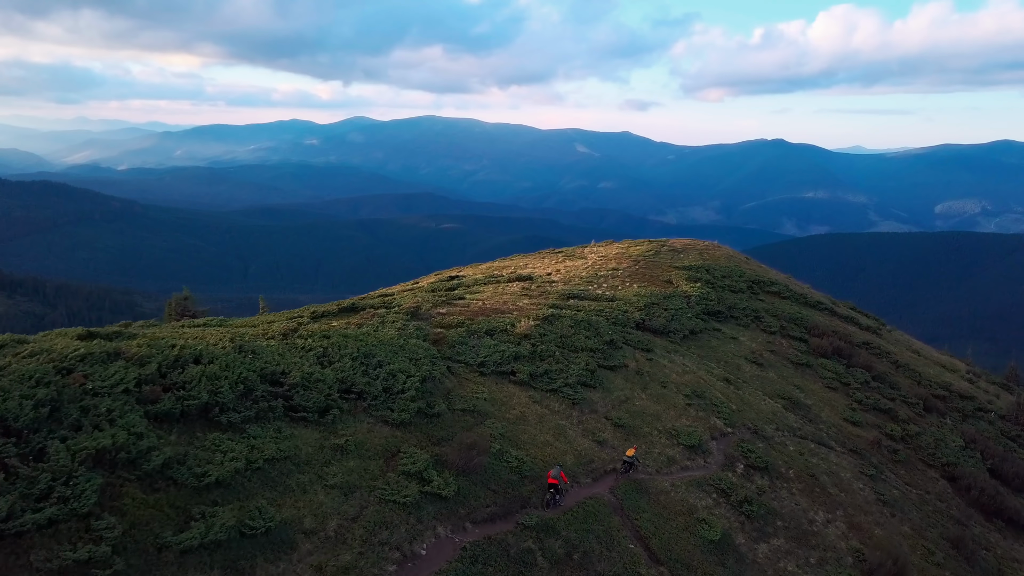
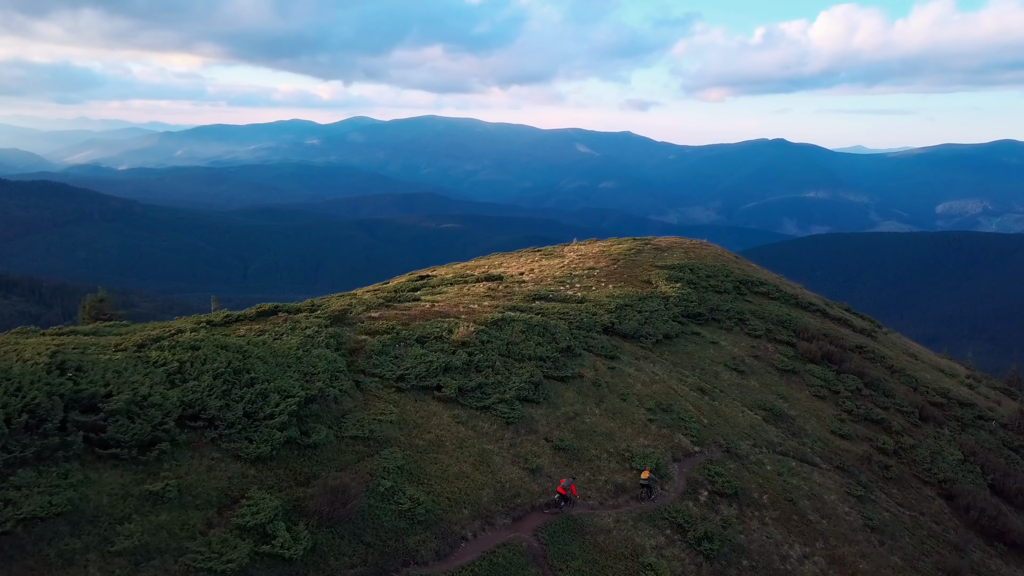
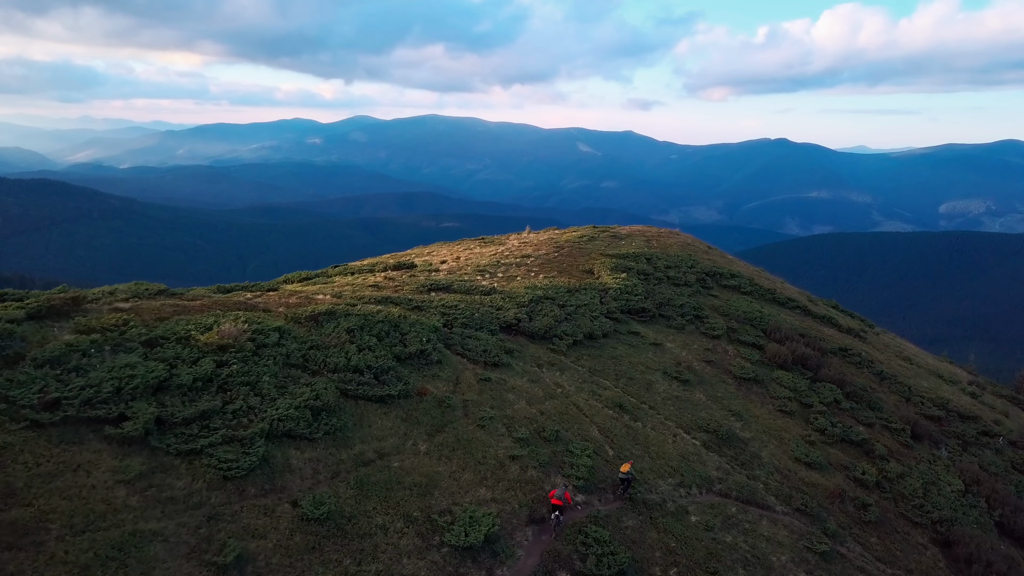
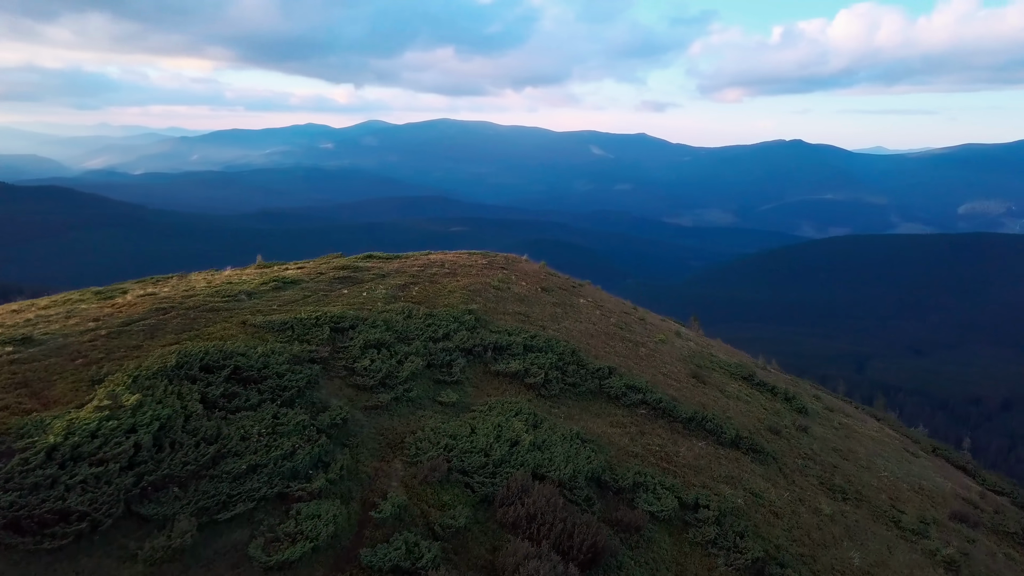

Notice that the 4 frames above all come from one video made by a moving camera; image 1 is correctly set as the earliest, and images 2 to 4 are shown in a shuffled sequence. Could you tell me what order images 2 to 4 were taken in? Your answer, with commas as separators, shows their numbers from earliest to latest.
2, 3, 4
